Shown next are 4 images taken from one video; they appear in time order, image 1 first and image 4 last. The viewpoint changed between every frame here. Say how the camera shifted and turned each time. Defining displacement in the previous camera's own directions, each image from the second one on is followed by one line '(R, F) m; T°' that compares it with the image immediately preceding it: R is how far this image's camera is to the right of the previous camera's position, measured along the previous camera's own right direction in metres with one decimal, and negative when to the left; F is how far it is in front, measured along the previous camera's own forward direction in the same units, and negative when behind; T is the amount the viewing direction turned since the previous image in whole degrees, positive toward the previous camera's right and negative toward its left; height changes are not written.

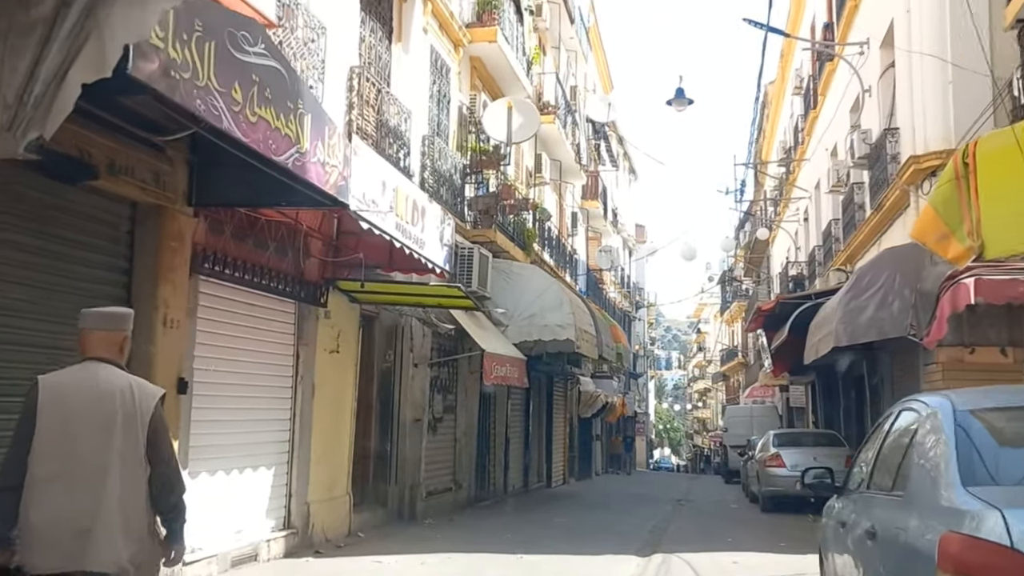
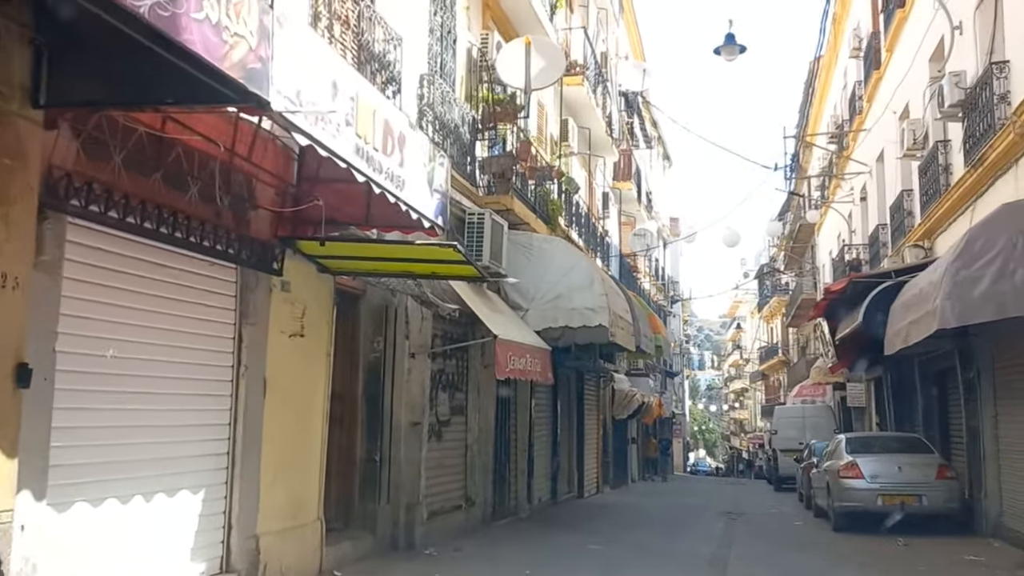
(+0.2, +2.8) m; -2°
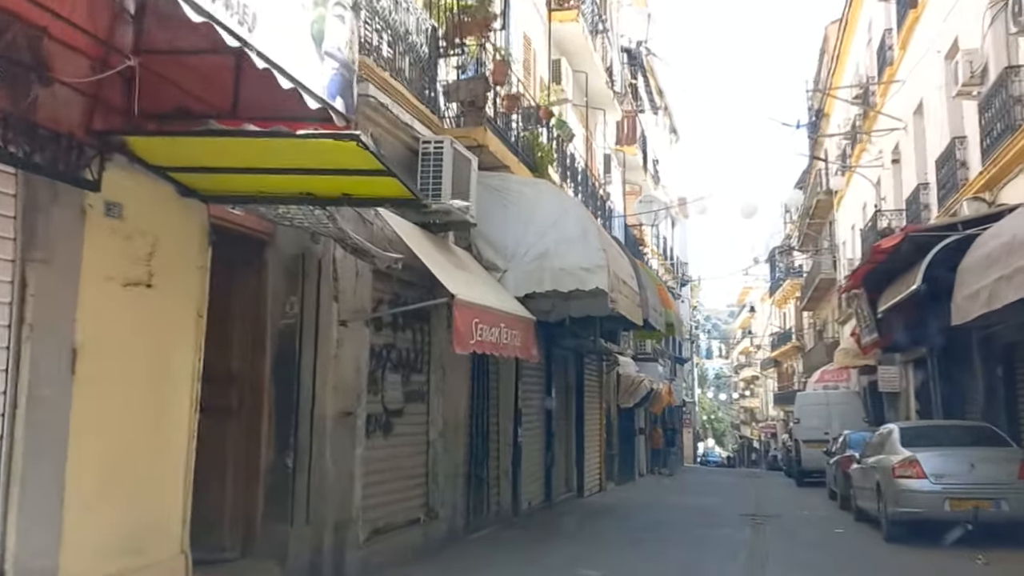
(+0.4, +2.9) m; 0°
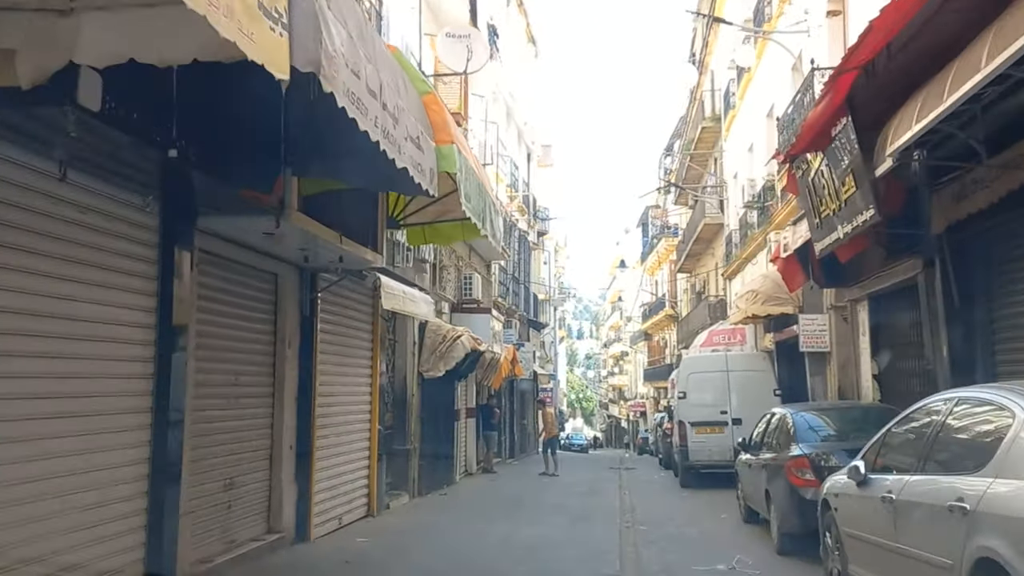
(+2.6, +9.3) m; +8°
